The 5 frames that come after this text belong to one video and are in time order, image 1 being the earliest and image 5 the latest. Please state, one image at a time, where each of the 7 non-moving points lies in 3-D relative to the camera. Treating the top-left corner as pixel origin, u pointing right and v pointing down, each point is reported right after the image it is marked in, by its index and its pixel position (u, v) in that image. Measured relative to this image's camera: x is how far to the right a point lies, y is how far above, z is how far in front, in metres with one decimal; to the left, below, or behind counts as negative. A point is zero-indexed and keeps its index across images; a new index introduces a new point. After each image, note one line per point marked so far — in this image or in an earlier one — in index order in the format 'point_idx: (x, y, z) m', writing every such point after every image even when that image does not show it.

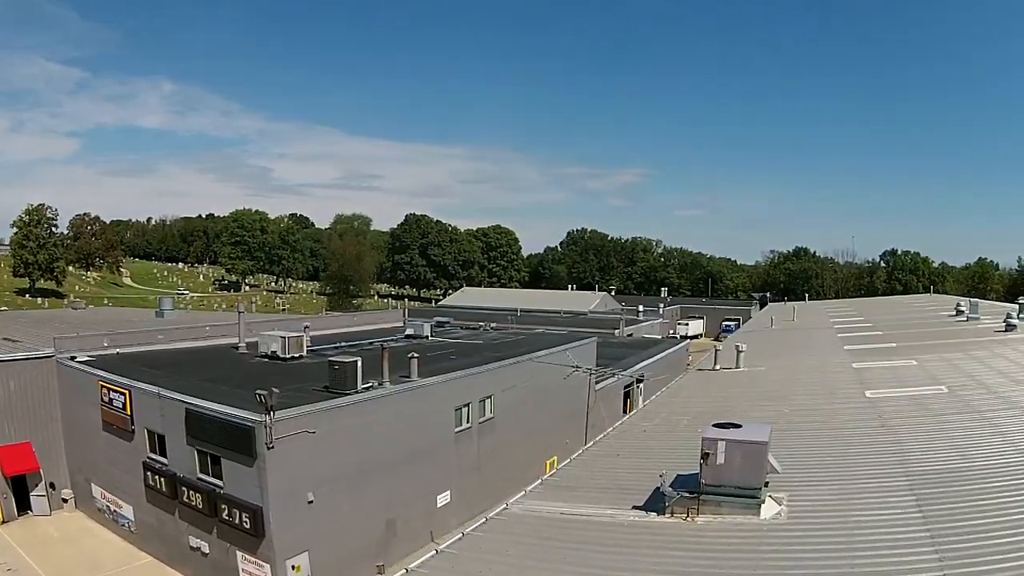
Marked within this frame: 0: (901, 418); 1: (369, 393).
0: (+10.4, -3.4, +15.6) m
1: (-3.8, -2.7, +15.1) m
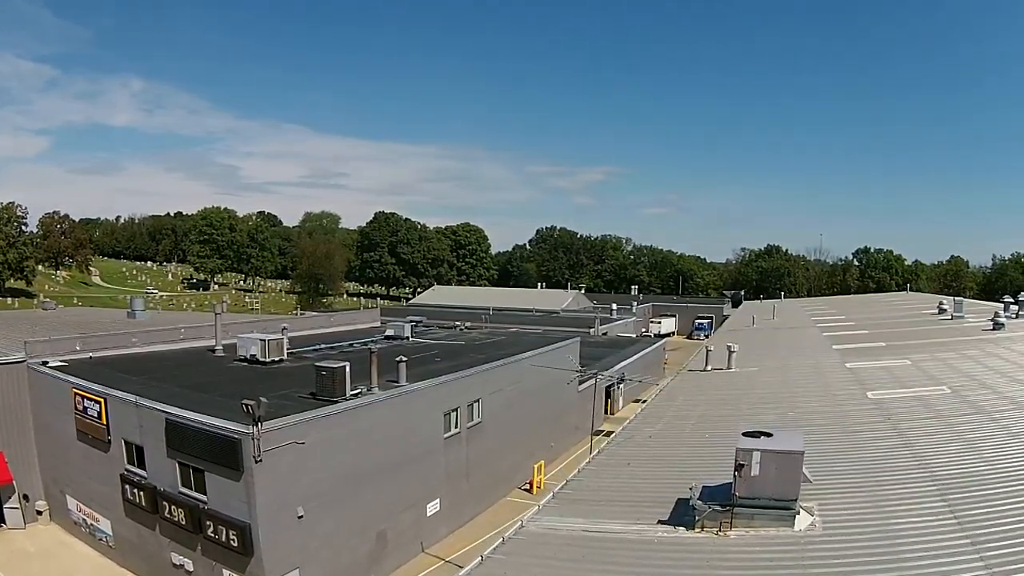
0: (+10.4, -3.3, +15.3) m
1: (-3.7, -2.7, +14.3) m
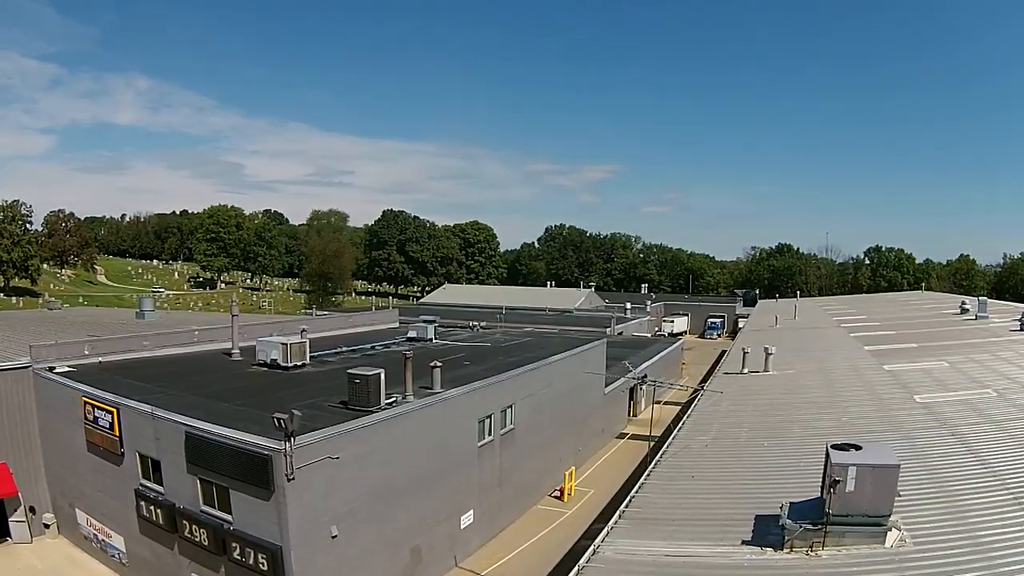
0: (+11.4, -3.4, +14.4) m
1: (-2.8, -2.8, +13.5) m
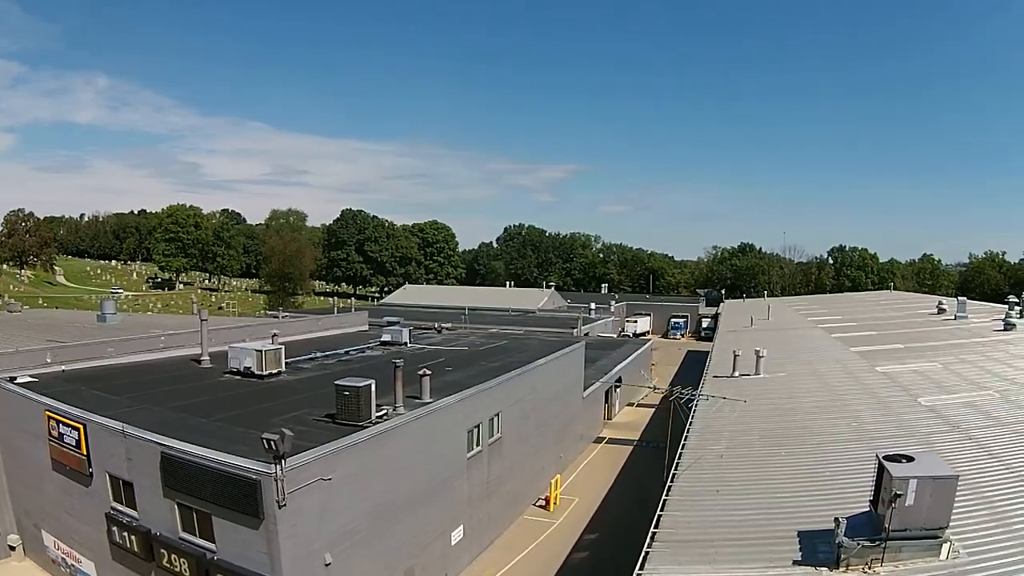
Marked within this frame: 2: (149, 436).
0: (+11.4, -3.4, +14.0) m
1: (-2.7, -2.8, +12.5) m
2: (-7.0, -2.8, +11.4) m
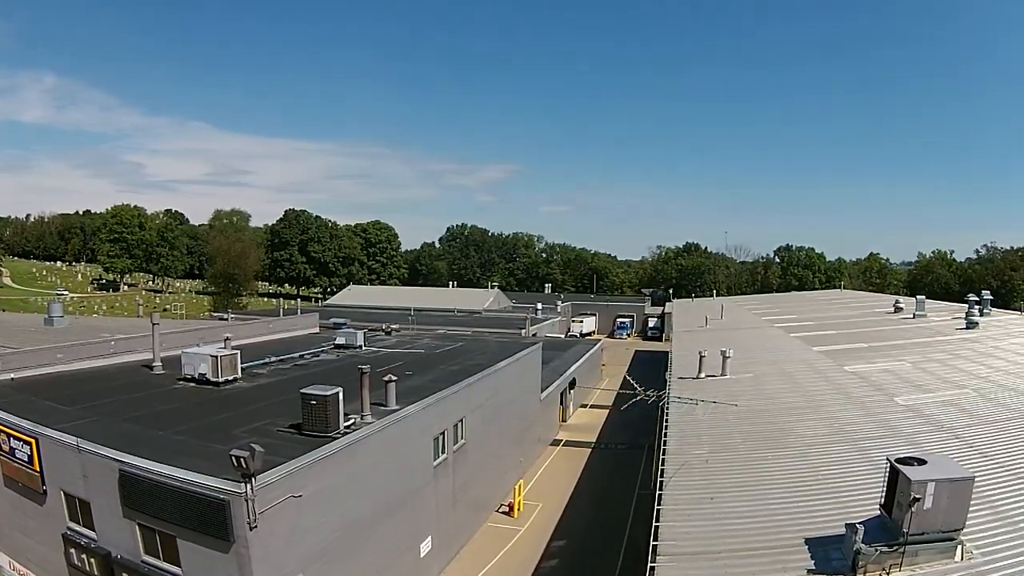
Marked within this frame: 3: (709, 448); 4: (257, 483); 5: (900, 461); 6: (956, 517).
0: (+11.1, -3.4, +14.2) m
1: (-2.9, -2.8, +11.9) m
2: (-7.2, -2.8, +10.5) m
3: (+4.7, -3.6, +13.4) m
4: (-3.8, -2.9, +9.0) m
5: (+5.0, -2.3, +7.6) m
6: (+5.5, -3.0, +7.3) m
